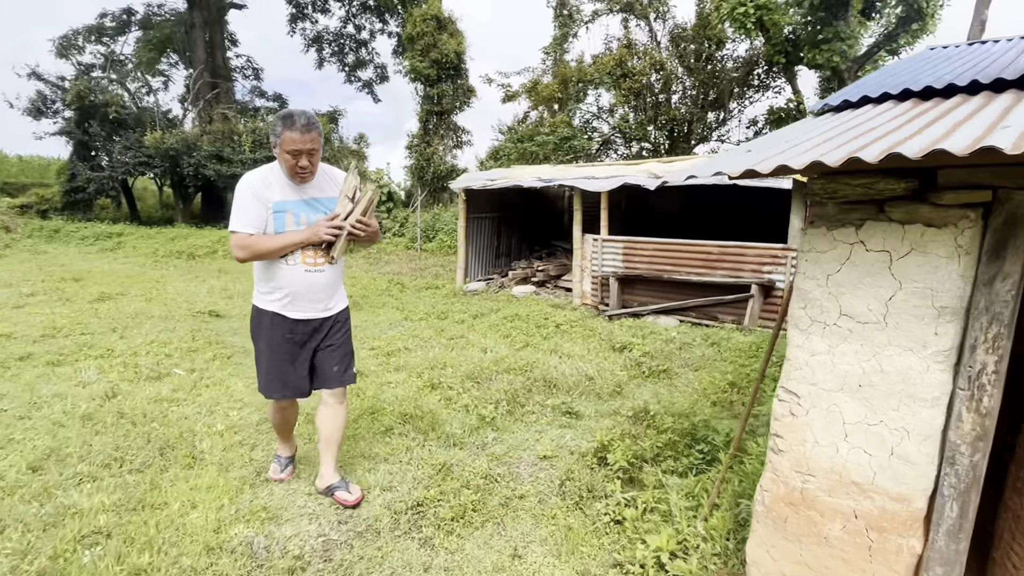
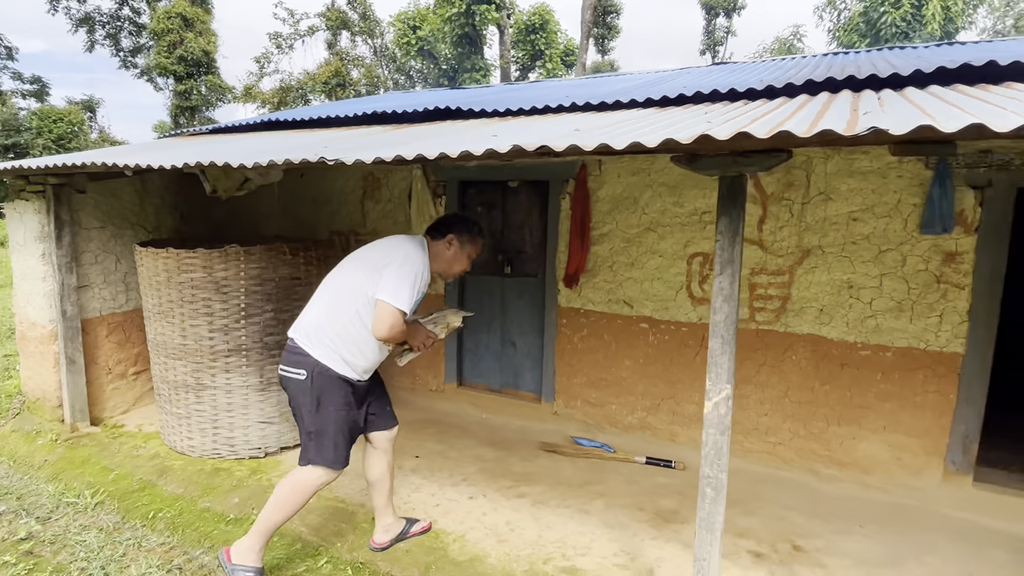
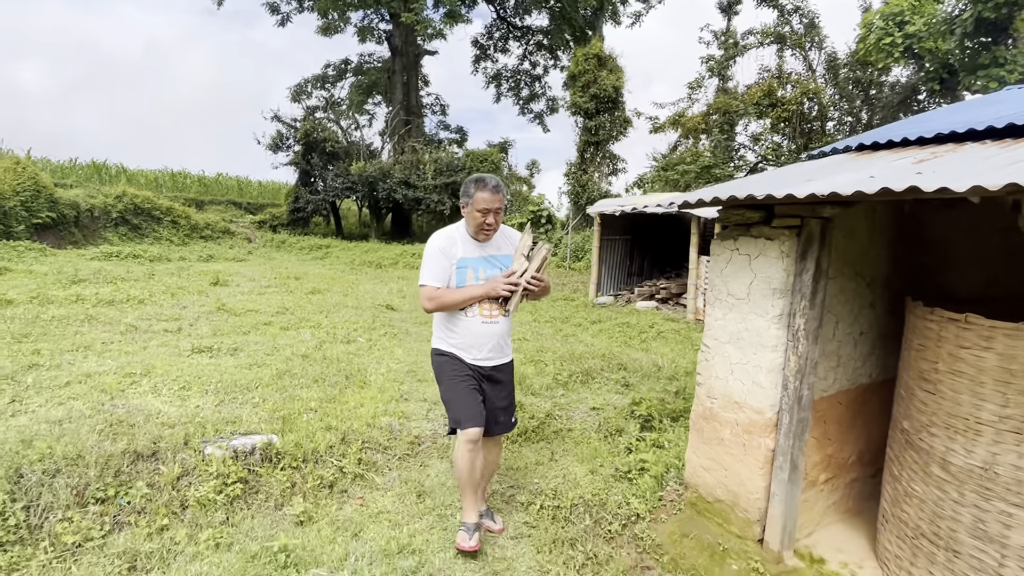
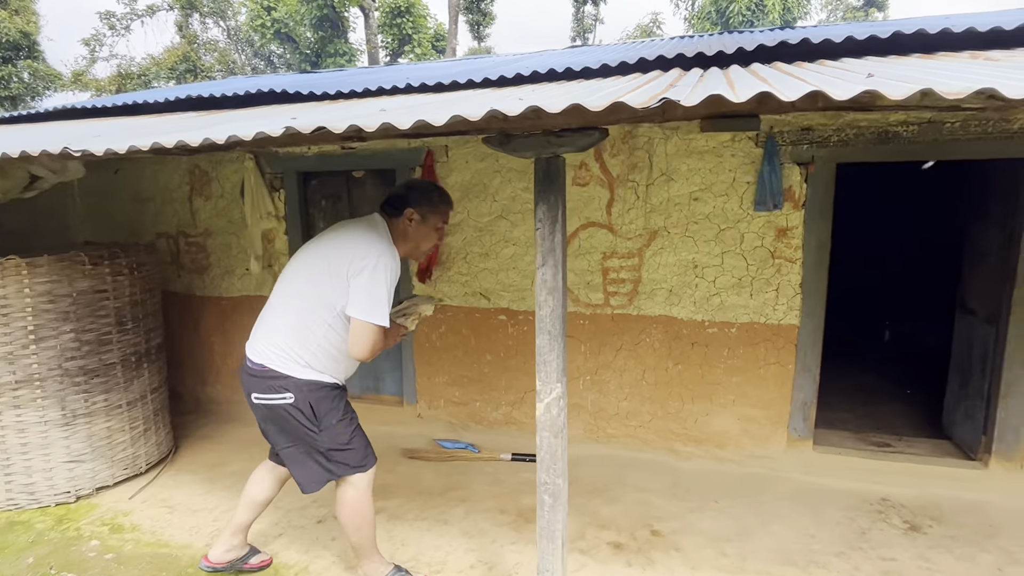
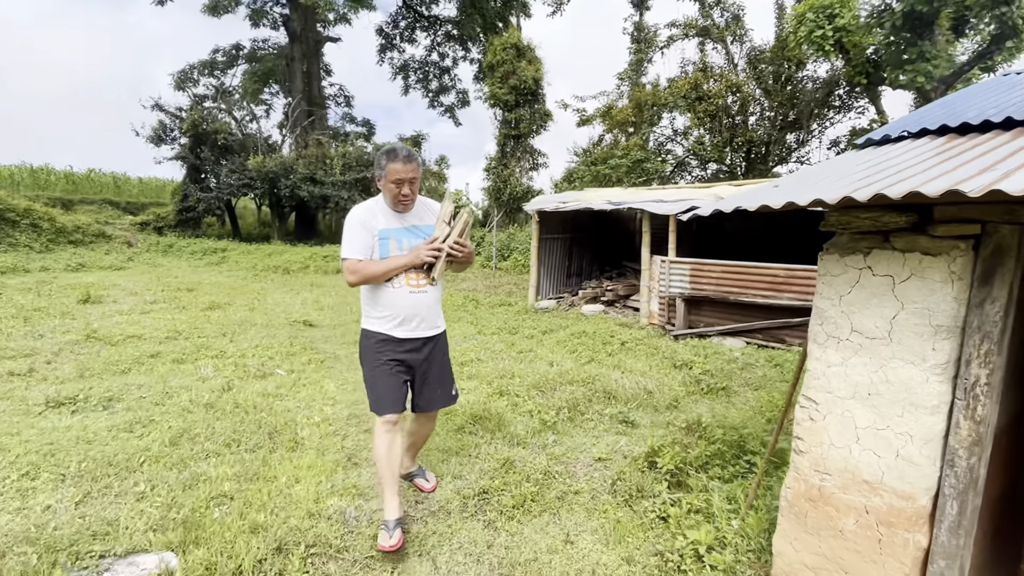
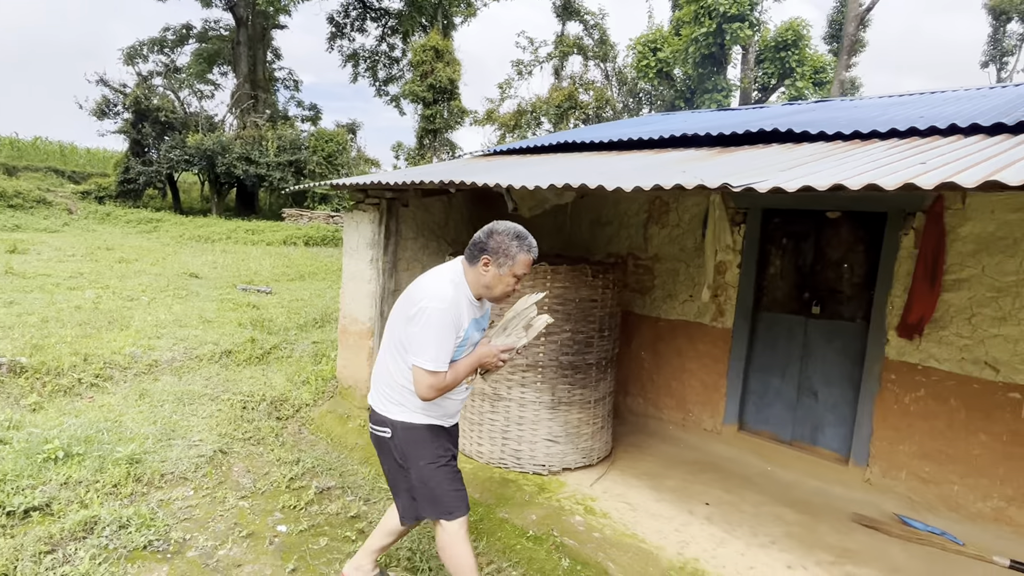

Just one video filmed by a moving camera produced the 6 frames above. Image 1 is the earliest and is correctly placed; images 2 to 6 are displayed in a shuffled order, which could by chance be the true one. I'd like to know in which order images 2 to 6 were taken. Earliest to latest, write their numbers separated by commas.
5, 3, 6, 2, 4
